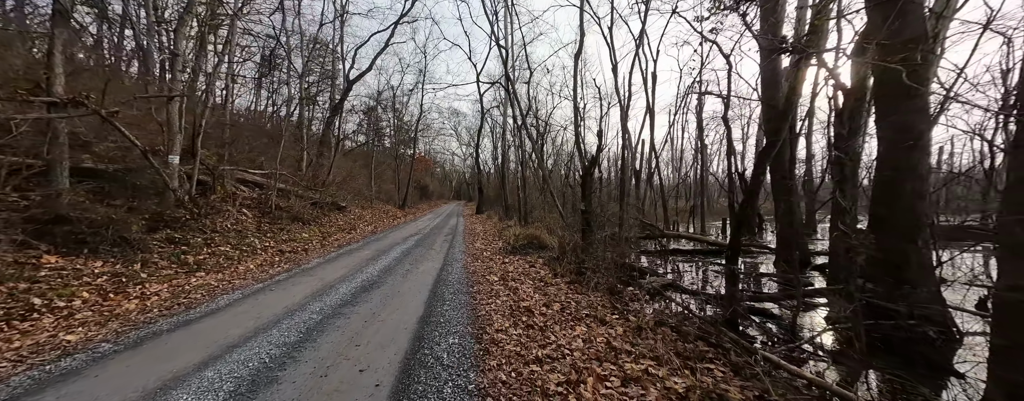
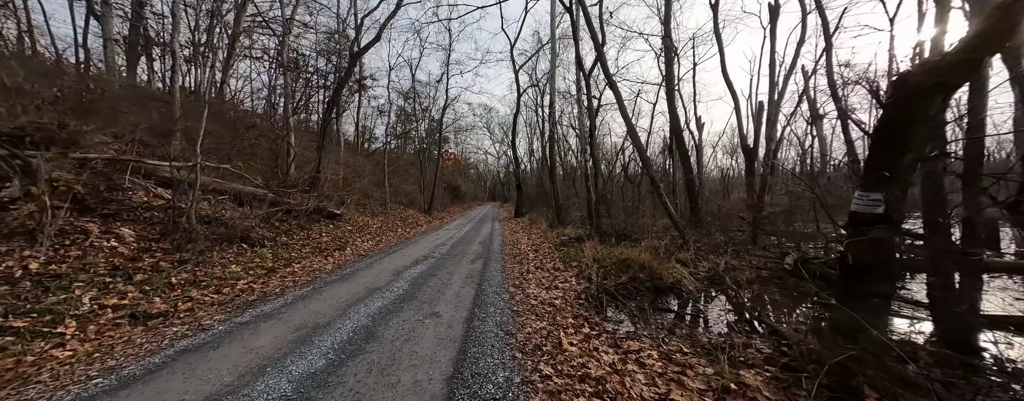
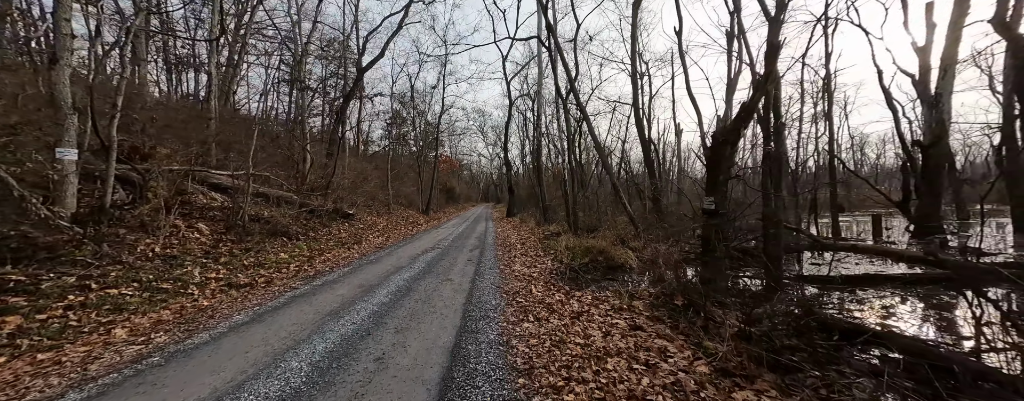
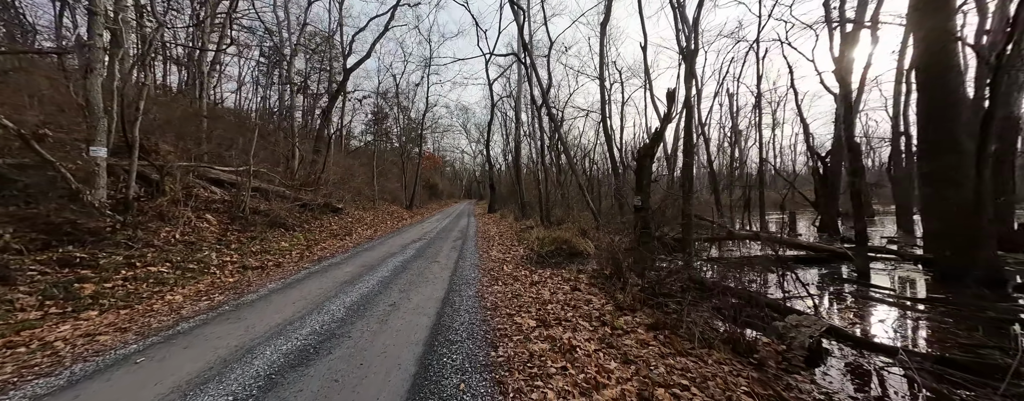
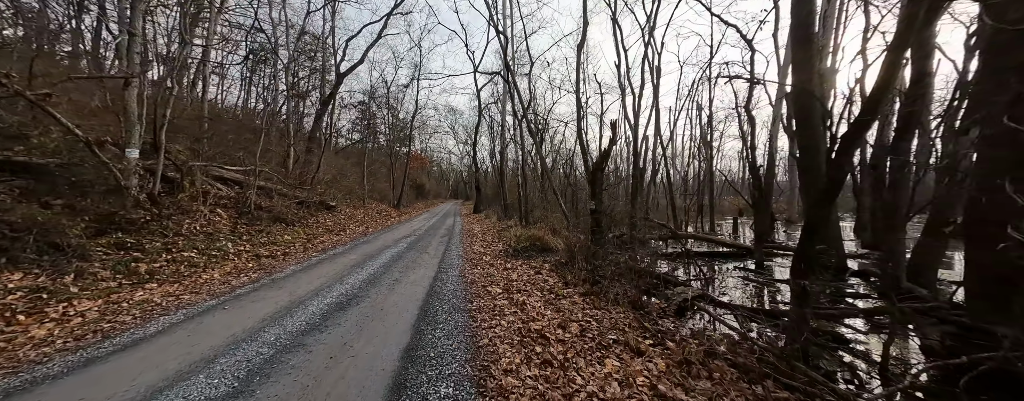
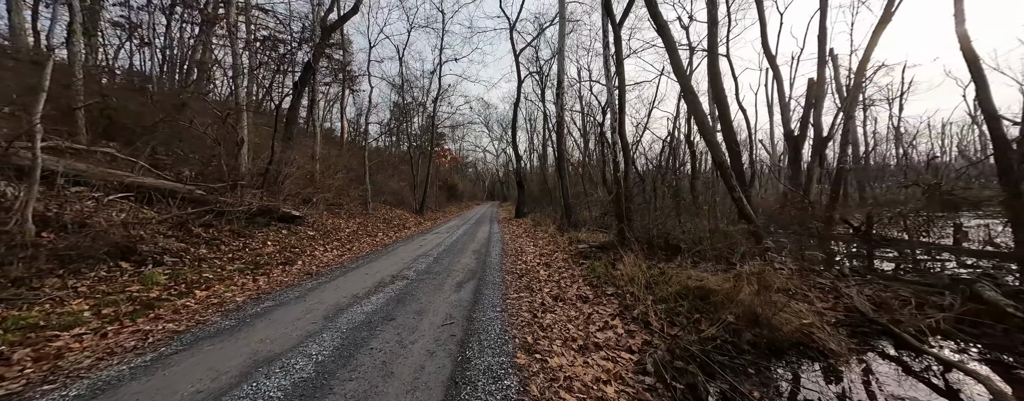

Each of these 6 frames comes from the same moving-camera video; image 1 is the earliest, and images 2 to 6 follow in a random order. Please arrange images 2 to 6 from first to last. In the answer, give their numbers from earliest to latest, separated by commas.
5, 4, 3, 2, 6
